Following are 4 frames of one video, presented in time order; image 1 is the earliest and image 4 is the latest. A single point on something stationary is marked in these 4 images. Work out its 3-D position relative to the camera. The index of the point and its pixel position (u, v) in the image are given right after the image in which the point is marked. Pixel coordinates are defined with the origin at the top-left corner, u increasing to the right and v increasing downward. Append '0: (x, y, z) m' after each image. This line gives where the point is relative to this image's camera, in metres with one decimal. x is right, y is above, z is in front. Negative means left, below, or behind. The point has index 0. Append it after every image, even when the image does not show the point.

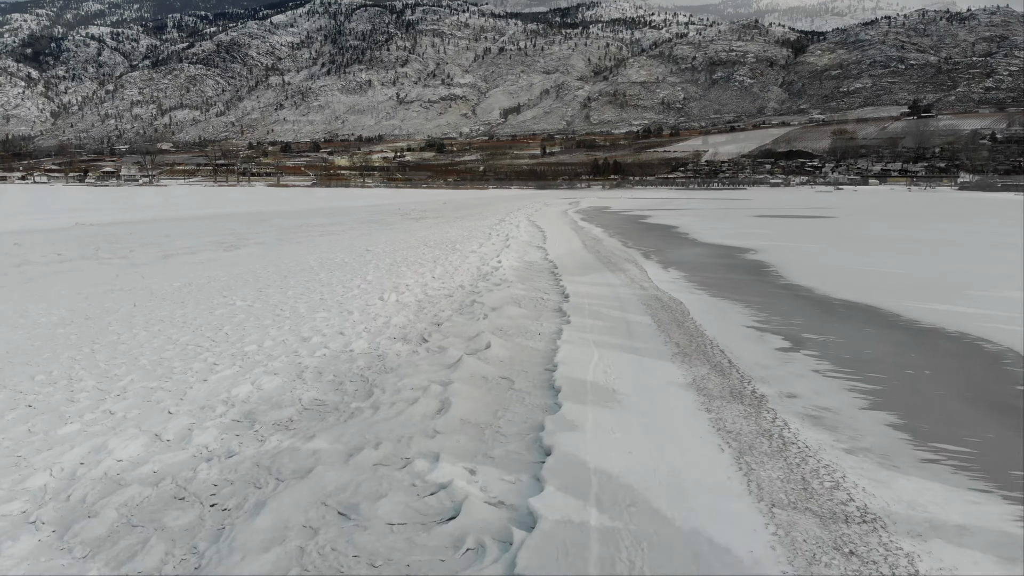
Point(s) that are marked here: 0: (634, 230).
0: (+4.4, +2.1, +20.0) m
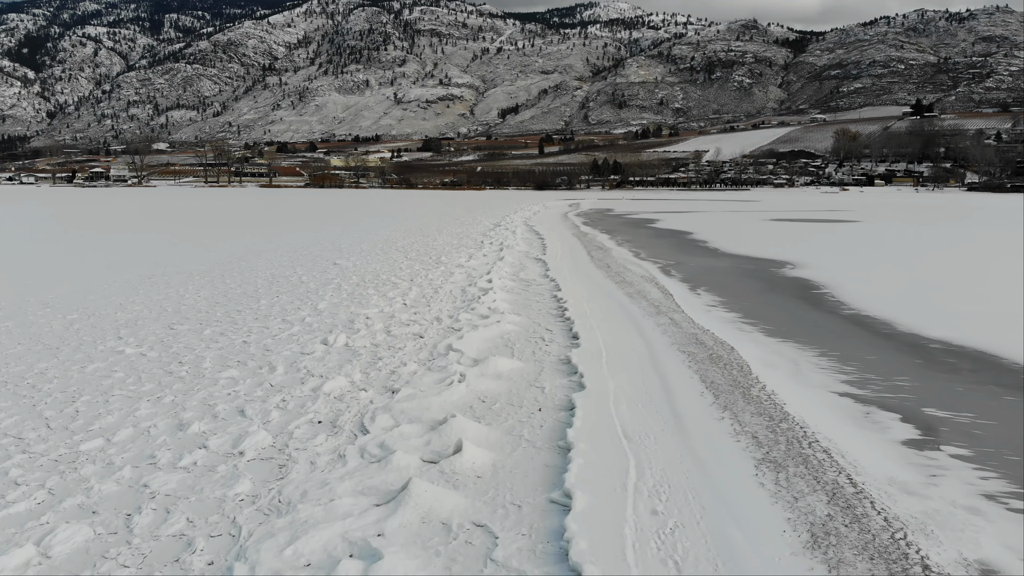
0: (+4.2, +1.7, +17.8) m
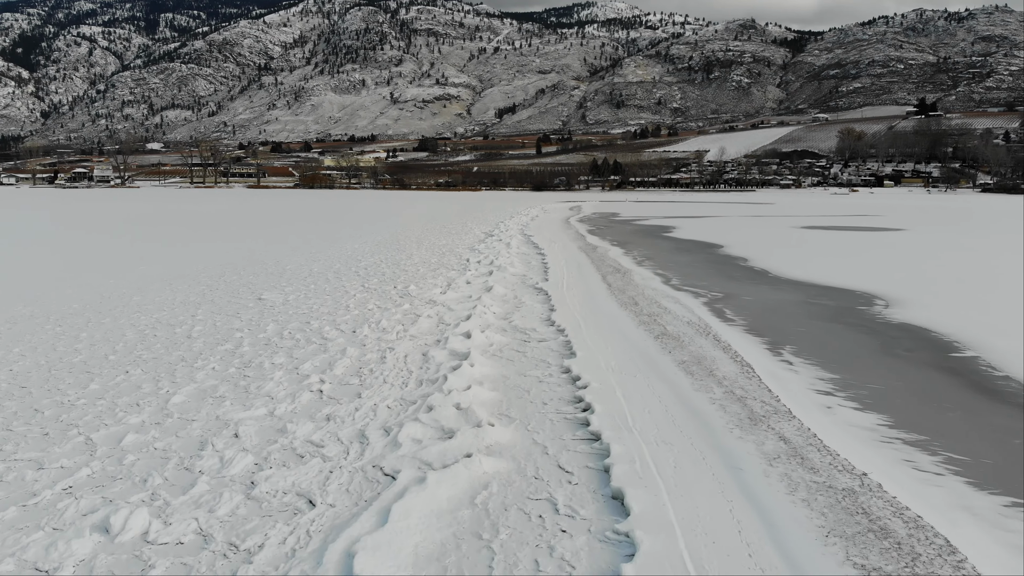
0: (+4.1, +1.0, +14.6) m
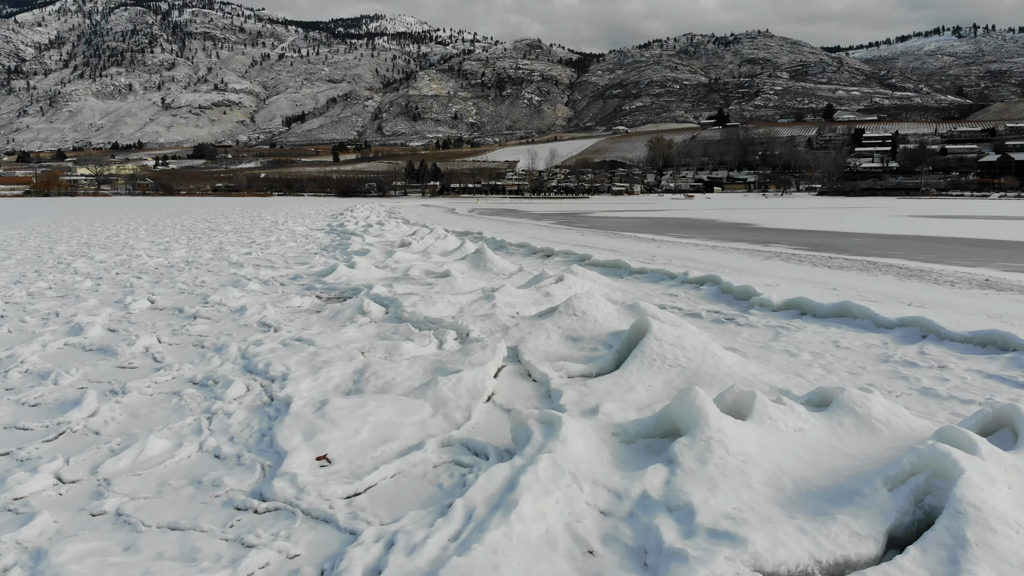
0: (+4.1, +0.3, +11.4) m
